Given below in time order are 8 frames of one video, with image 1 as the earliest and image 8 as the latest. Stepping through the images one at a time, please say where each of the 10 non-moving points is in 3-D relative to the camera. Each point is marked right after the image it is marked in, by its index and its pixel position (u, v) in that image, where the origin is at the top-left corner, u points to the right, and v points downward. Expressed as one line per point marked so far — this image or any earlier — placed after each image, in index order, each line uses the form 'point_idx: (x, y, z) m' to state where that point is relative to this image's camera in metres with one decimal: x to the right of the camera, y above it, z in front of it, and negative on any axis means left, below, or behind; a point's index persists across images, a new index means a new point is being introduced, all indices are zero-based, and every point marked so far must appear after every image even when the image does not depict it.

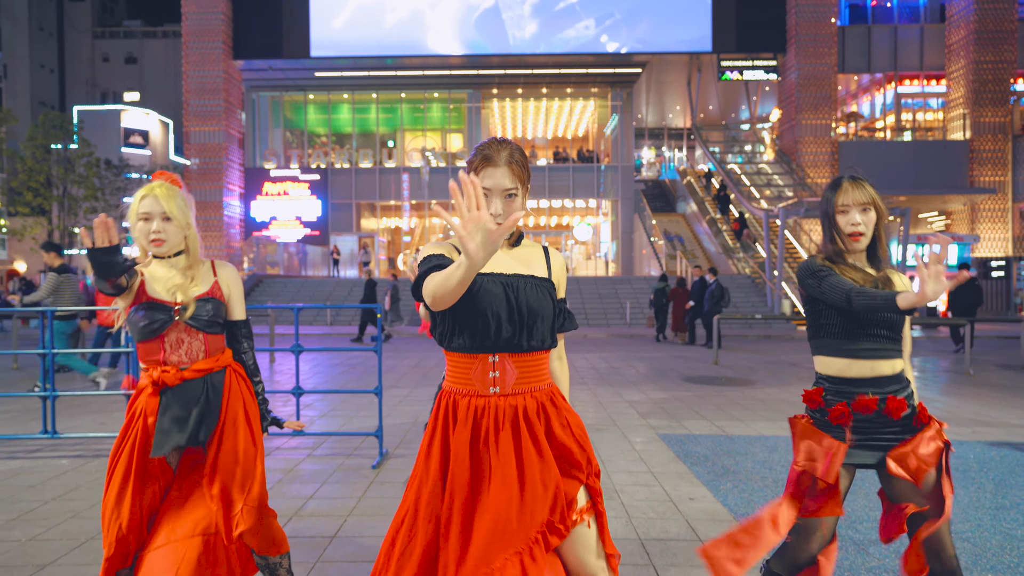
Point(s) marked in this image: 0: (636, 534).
0: (+0.8, -1.5, +4.0) m
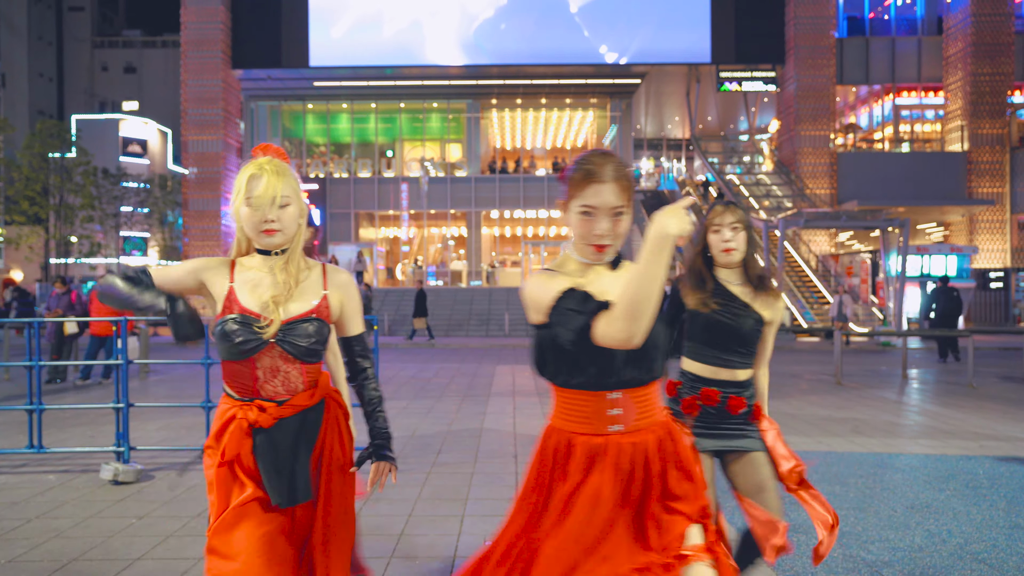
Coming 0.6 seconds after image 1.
0: (+0.8, -1.6, +3.9) m
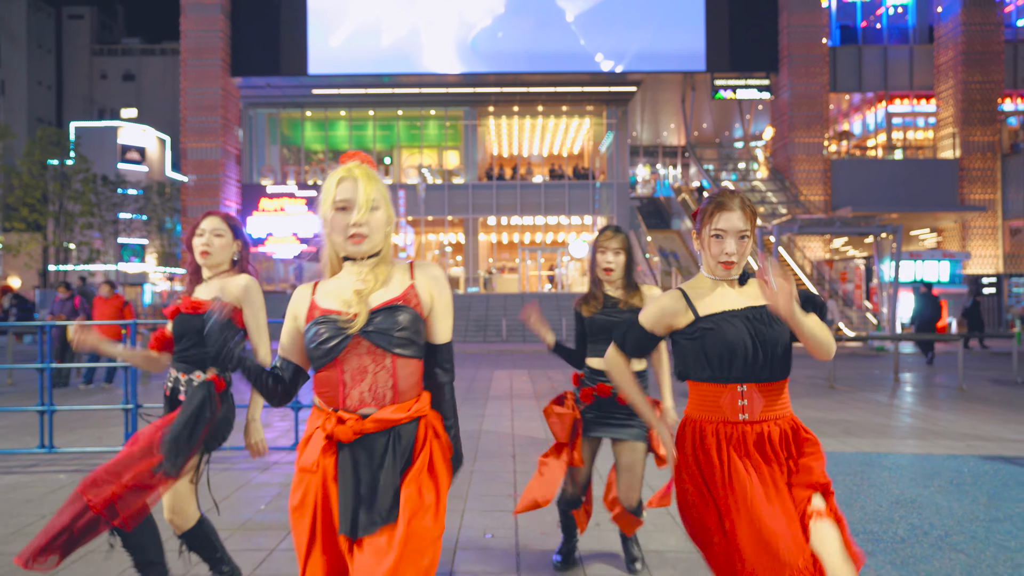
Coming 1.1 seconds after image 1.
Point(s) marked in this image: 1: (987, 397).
0: (+0.8, -1.6, +4.1) m
1: (+8.0, -1.9, +10.8) m
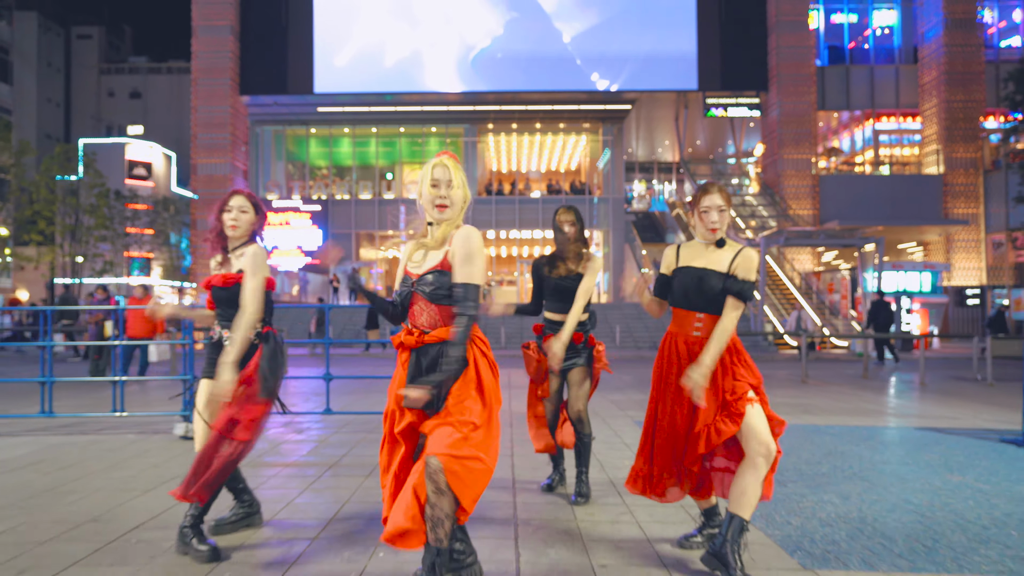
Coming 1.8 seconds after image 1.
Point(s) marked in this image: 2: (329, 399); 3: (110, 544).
0: (+0.7, -1.4, +5.0) m
1: (+8.0, -1.9, +11.8) m
2: (-2.1, -1.3, +7.3) m
3: (-2.1, -1.4, +3.5) m
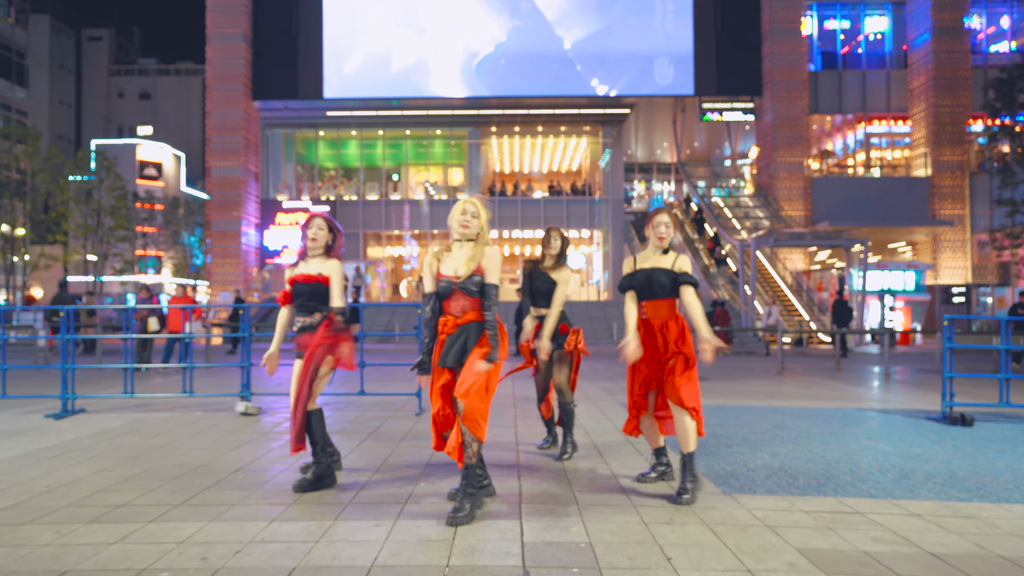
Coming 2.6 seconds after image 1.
0: (+0.8, -1.5, +6.3) m
1: (+8.0, -1.9, +13.0) m
2: (-2.0, -1.3, +8.6) m
3: (-2.1, -1.4, +4.8) m
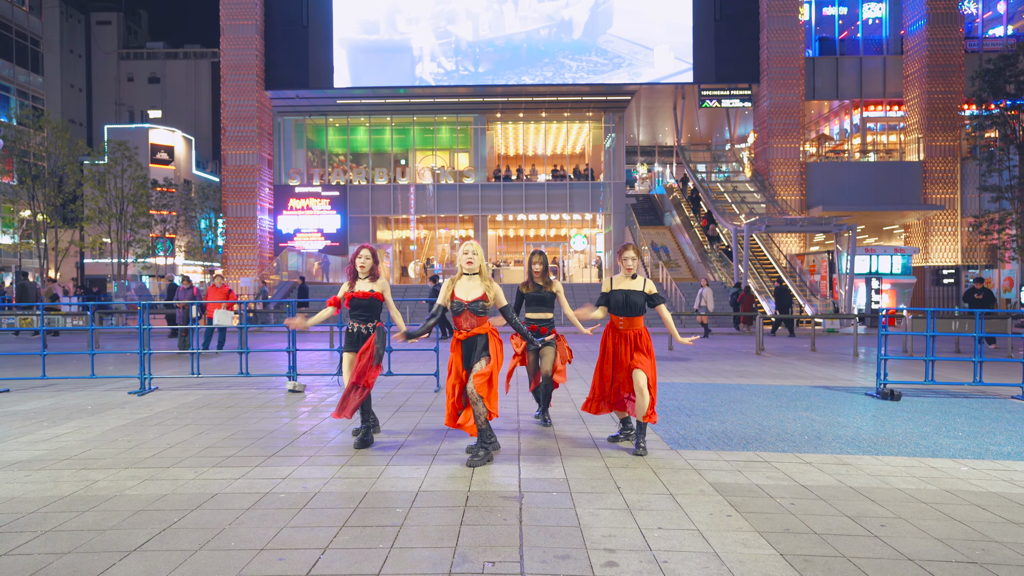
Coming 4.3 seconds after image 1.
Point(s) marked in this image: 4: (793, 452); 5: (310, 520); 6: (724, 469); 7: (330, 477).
0: (+0.8, -1.5, +7.7) m
1: (+8.1, -1.7, +14.4) m
2: (-2.0, -1.2, +10.1) m
3: (-2.1, -1.5, +6.3) m
4: (+2.6, -1.5, +5.8) m
5: (-1.2, -1.4, +3.9) m
6: (+1.7, -1.4, +5.1) m
7: (-1.4, -1.4, +4.9) m
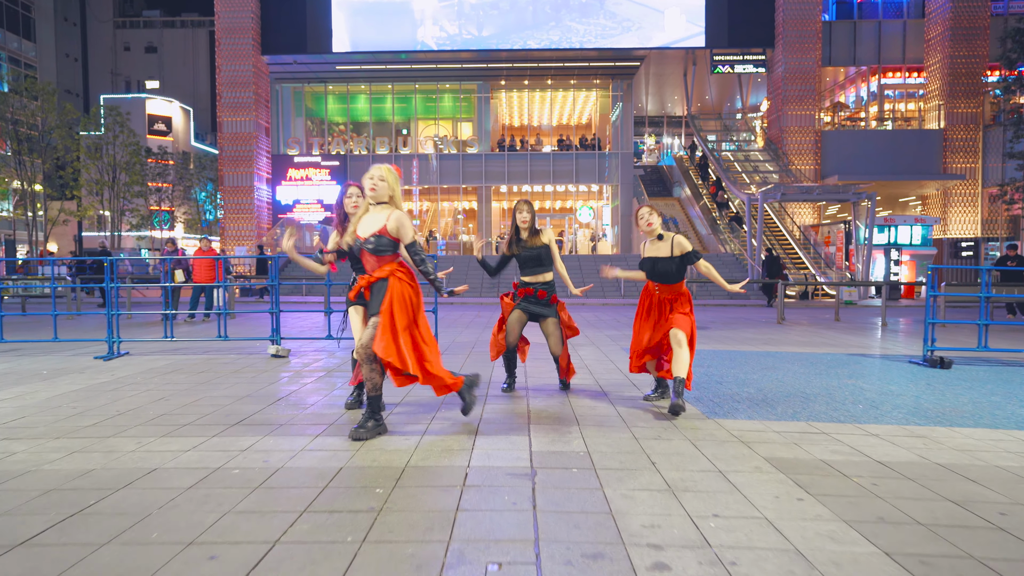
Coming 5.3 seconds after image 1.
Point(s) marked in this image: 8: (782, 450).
0: (+0.9, -1.0, +6.9) m
1: (+8.2, -0.9, +13.5) m
2: (-1.9, -0.6, +9.2) m
3: (-2.0, -1.0, +5.4) m
4: (+2.6, -1.0, +5.0) m
5: (-1.2, -1.0, +3.1) m
6: (+1.7, -1.0, +4.2) m
7: (-1.3, -1.0, +4.0) m
8: (+1.7, -1.0, +4.1) m
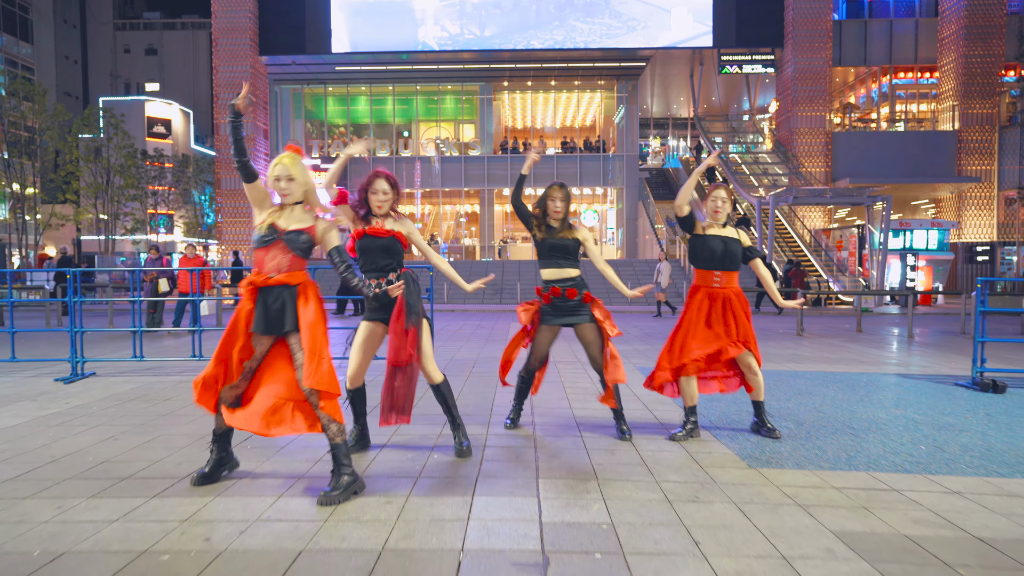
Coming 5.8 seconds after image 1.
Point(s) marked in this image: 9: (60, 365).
0: (+0.9, -1.1, +6.1) m
1: (+8.3, -1.1, +12.7) m
2: (-1.8, -0.8, +8.5) m
3: (-2.0, -1.1, +4.7) m
4: (+2.7, -1.2, +4.2) m
5: (-1.2, -1.2, +2.3) m
6: (+1.8, -1.2, +3.5) m
7: (-1.3, -1.2, +3.2) m
8: (+1.7, -1.2, +3.3) m
9: (-5.6, -0.9, +7.9) m
